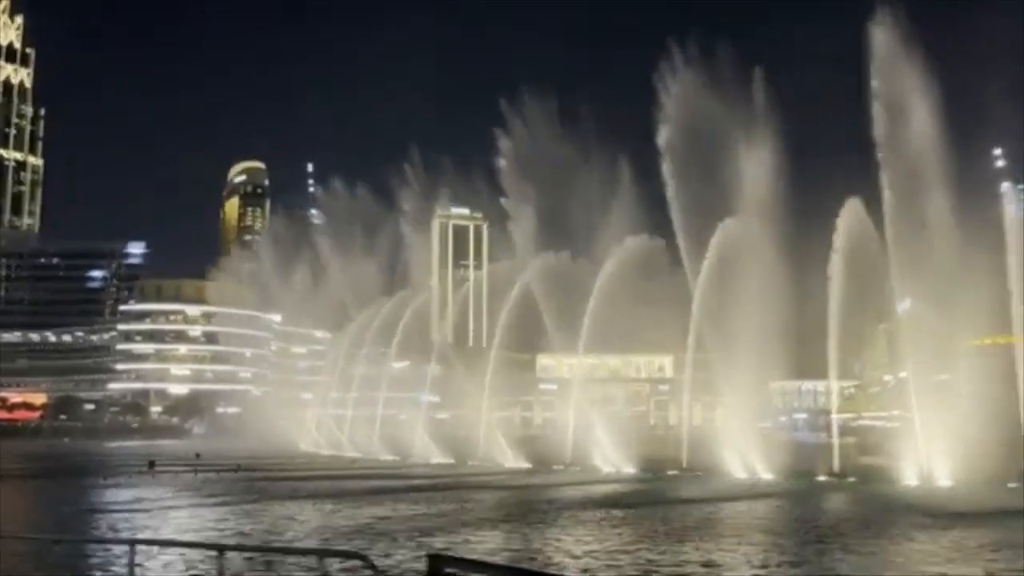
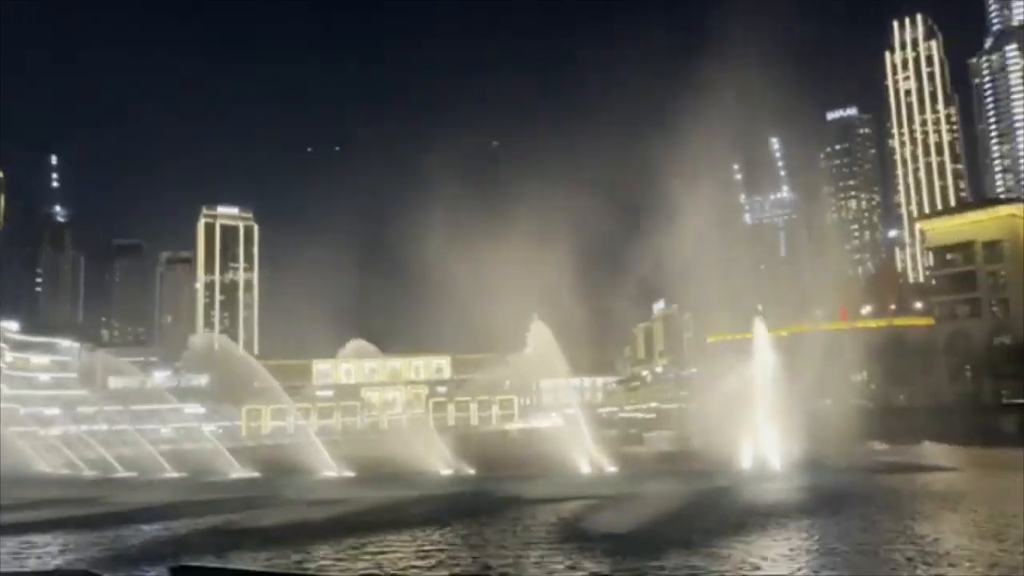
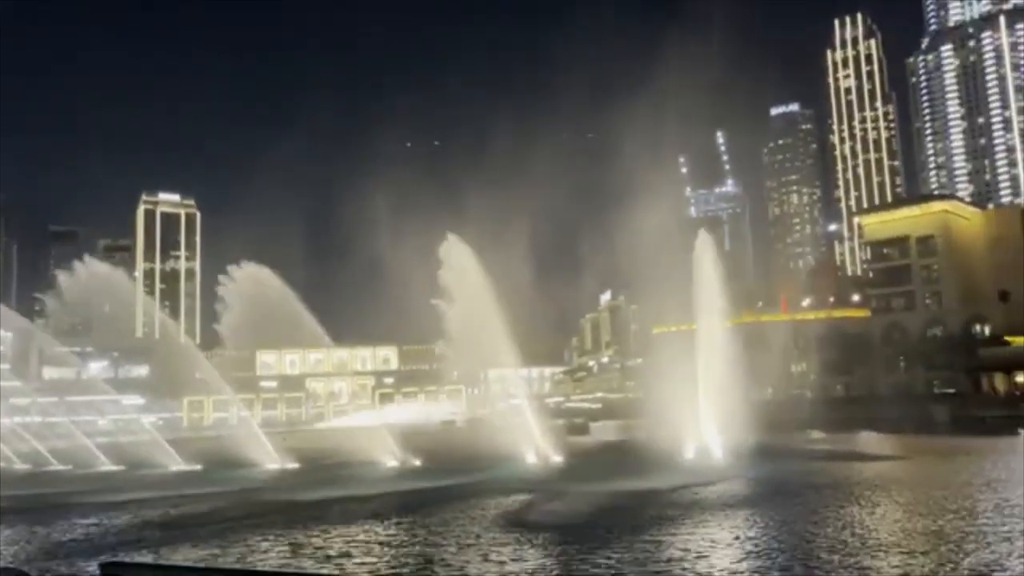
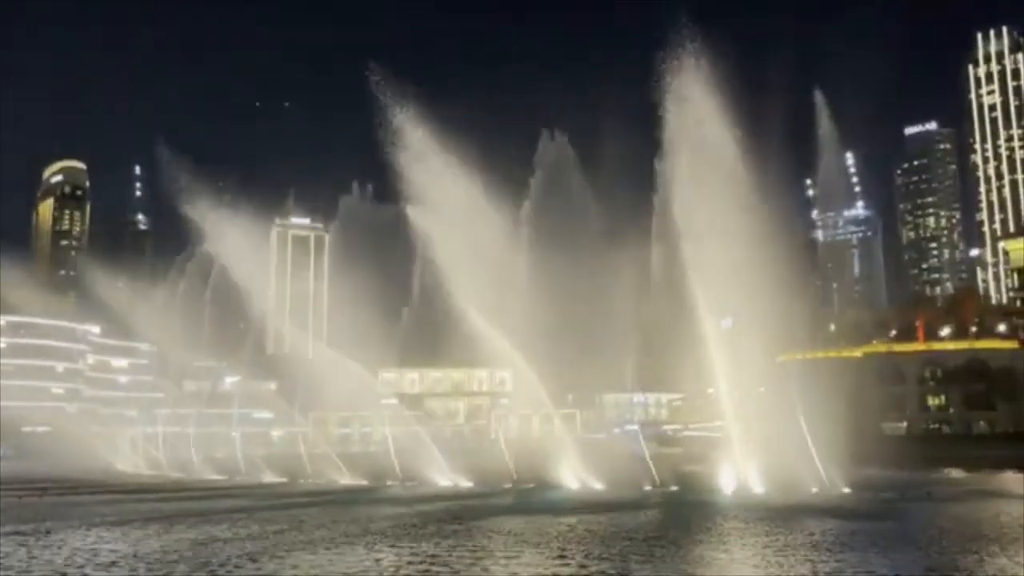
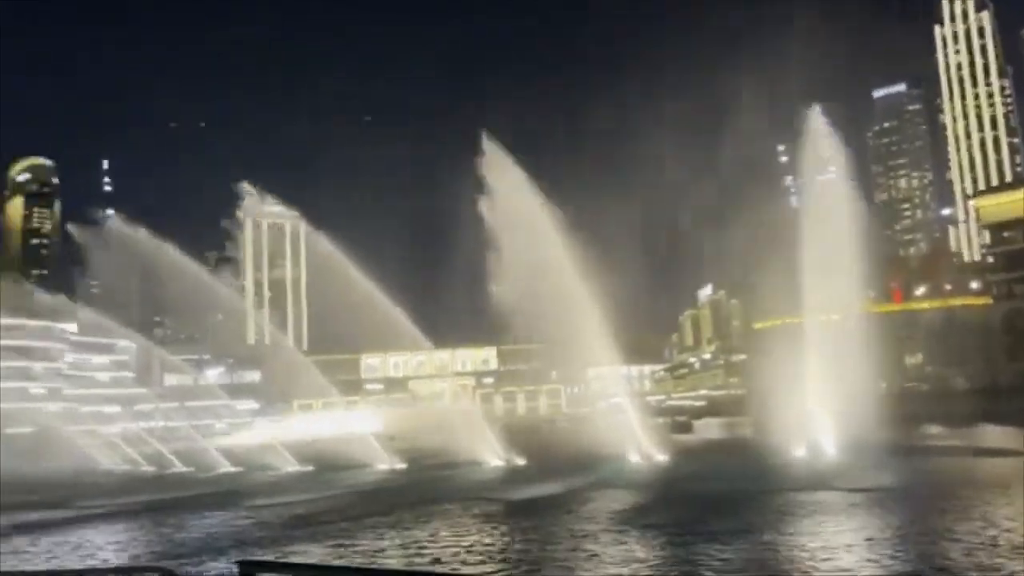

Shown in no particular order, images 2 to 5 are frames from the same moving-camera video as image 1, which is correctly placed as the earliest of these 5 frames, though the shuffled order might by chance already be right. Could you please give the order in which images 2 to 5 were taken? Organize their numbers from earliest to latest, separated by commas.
4, 2, 3, 5
